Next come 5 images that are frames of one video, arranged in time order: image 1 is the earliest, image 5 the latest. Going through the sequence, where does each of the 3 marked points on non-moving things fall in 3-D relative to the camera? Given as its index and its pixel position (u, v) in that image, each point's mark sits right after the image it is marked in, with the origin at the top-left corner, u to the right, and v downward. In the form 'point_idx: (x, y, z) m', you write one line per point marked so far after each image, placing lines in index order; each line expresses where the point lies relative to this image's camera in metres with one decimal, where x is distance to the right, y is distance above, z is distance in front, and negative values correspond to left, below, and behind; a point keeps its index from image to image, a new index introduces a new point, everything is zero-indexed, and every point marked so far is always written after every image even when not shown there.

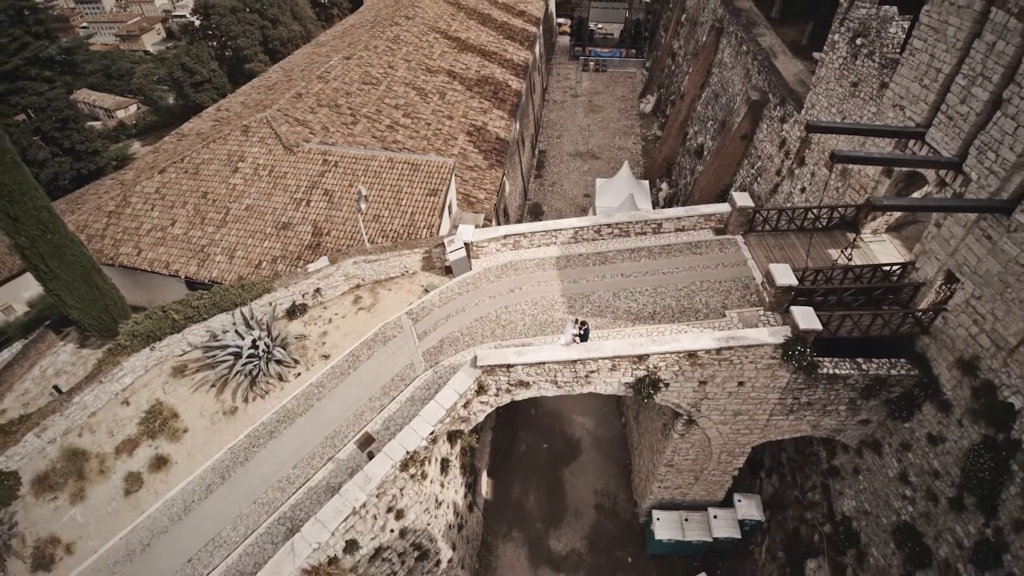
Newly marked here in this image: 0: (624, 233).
0: (+2.8, +1.3, +13.4) m
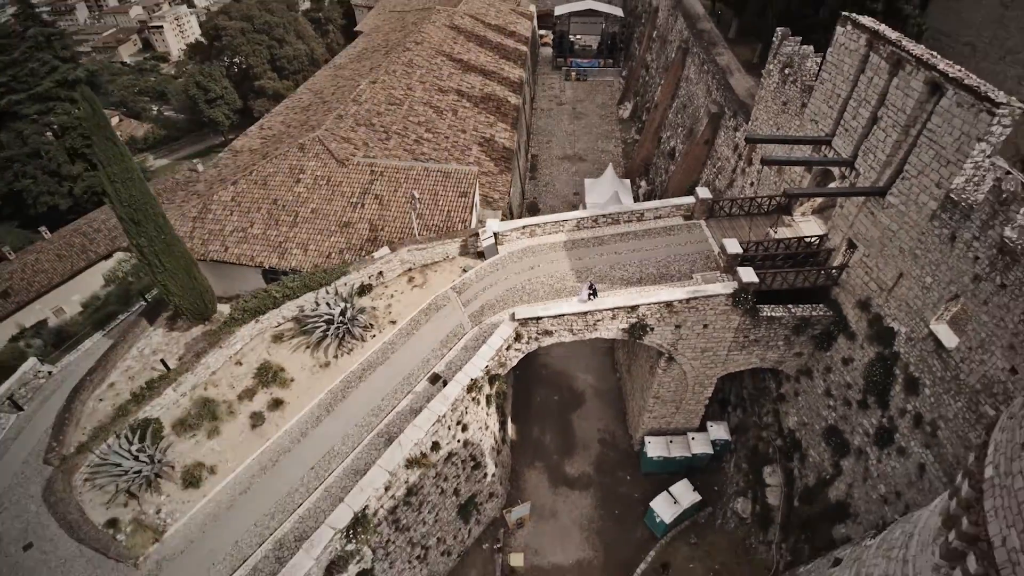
0: (+3.3, +2.1, +17.0) m
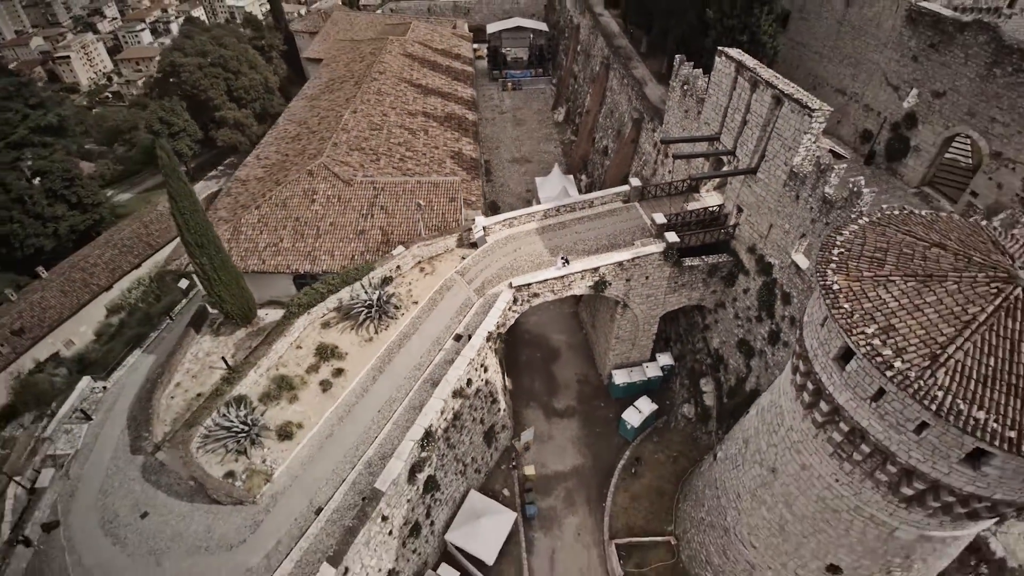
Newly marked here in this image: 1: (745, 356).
0: (+2.4, +3.2, +22.1) m
1: (+8.3, -2.4, +19.3) m
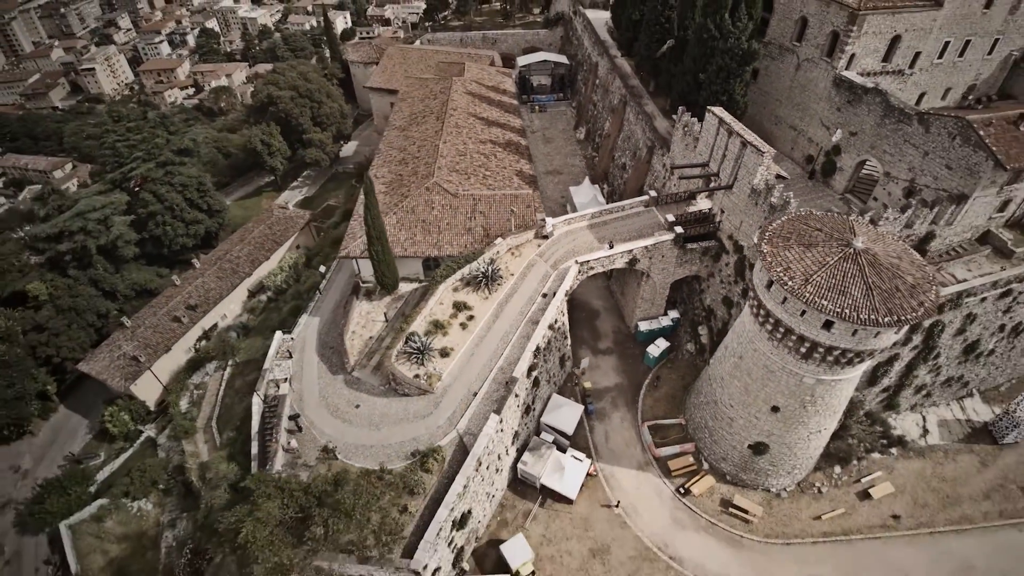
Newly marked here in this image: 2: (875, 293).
0: (+5.8, +4.5, +32.3) m
1: (+11.8, -1.0, +29.7) m
2: (+12.4, -0.2, +18.4) m
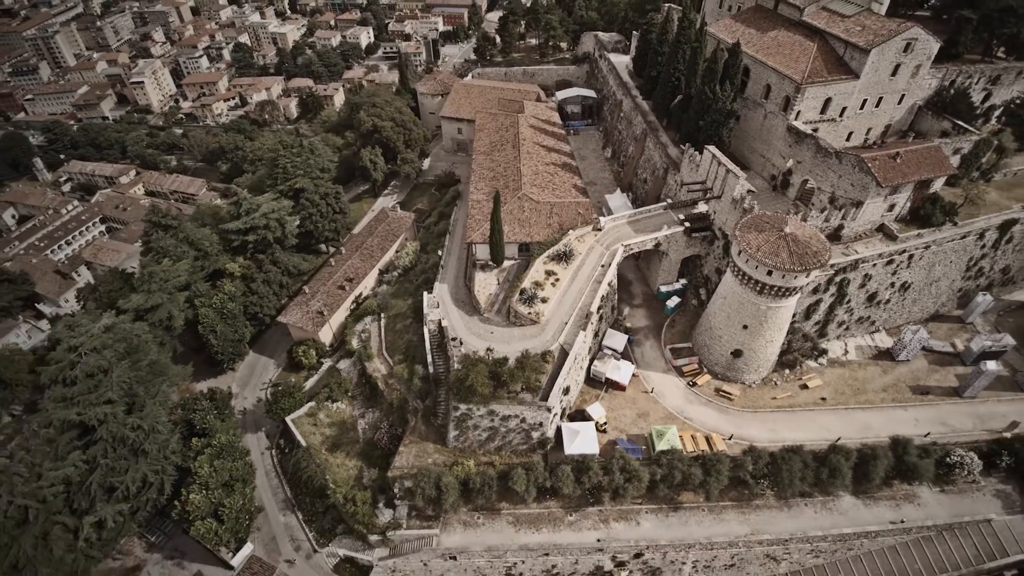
0: (+11.8, +6.8, +49.0) m
1: (+17.8, +1.3, +46.5) m
2: (+18.4, +2.1, +35.2) m
